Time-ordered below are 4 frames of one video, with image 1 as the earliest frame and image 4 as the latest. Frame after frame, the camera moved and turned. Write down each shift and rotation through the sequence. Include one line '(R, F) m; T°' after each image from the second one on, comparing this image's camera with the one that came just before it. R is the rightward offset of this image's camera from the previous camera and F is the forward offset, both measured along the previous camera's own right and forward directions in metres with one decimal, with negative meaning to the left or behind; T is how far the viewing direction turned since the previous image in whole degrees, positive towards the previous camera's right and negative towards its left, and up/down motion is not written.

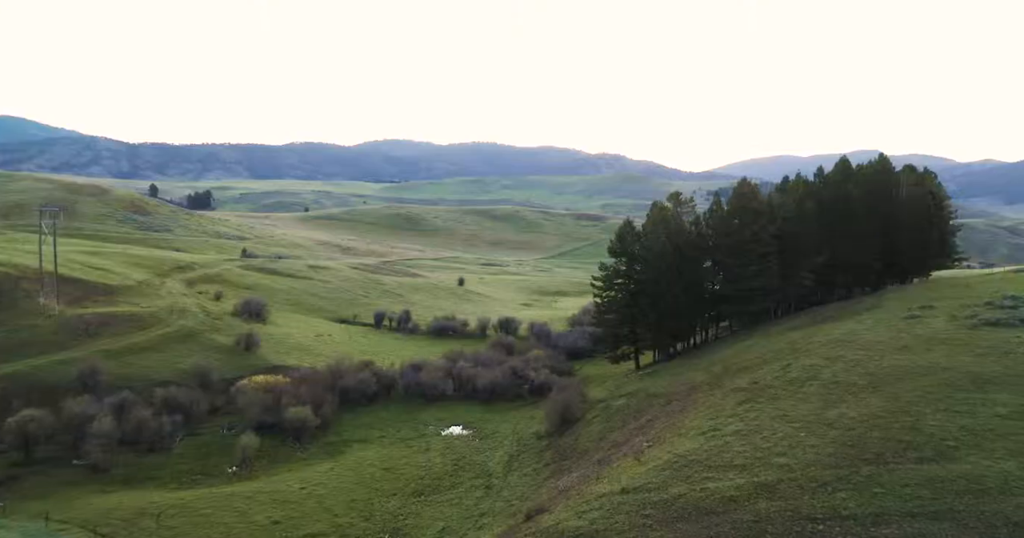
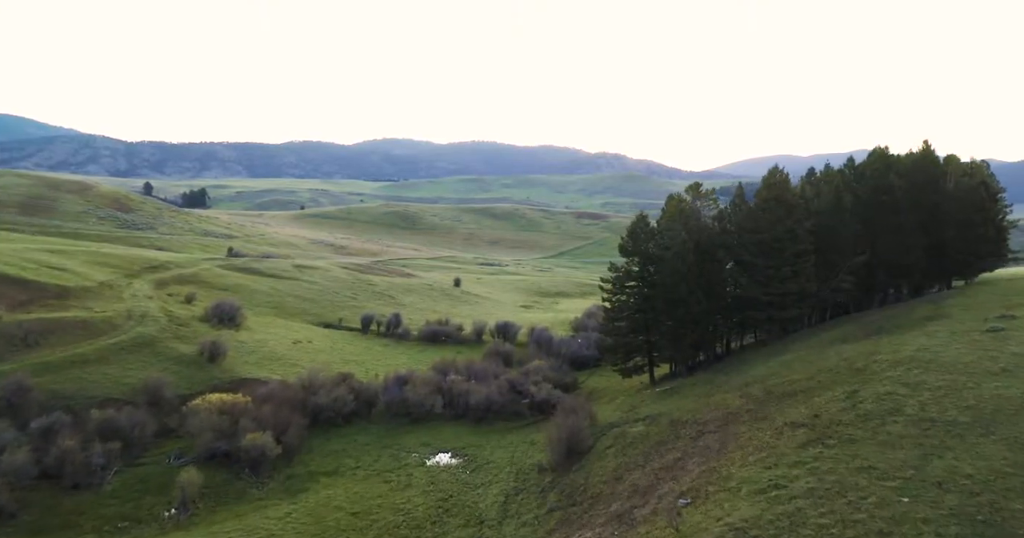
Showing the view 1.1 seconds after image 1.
(+0.1, +8.1) m; 0°
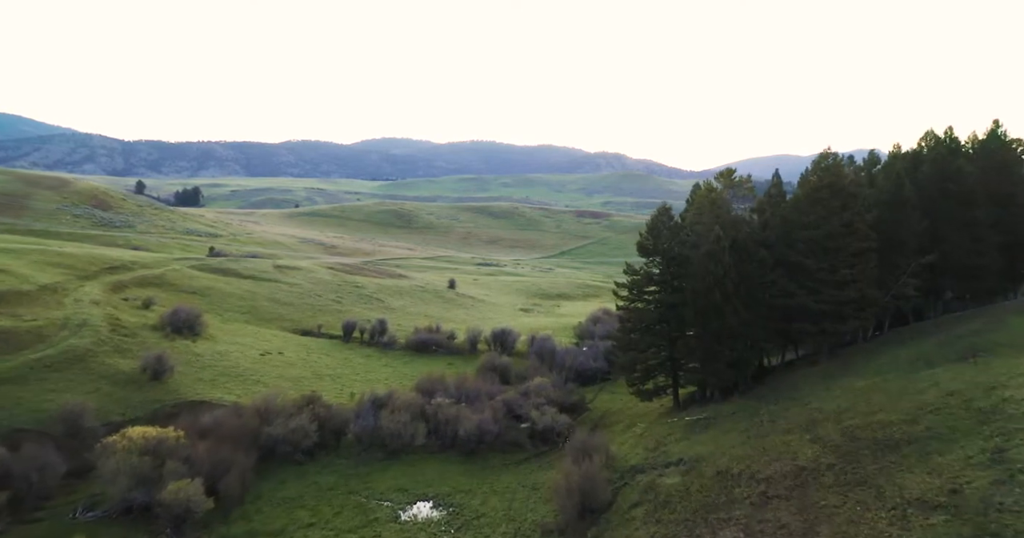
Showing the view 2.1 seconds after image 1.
(+0.1, +9.7) m; 0°
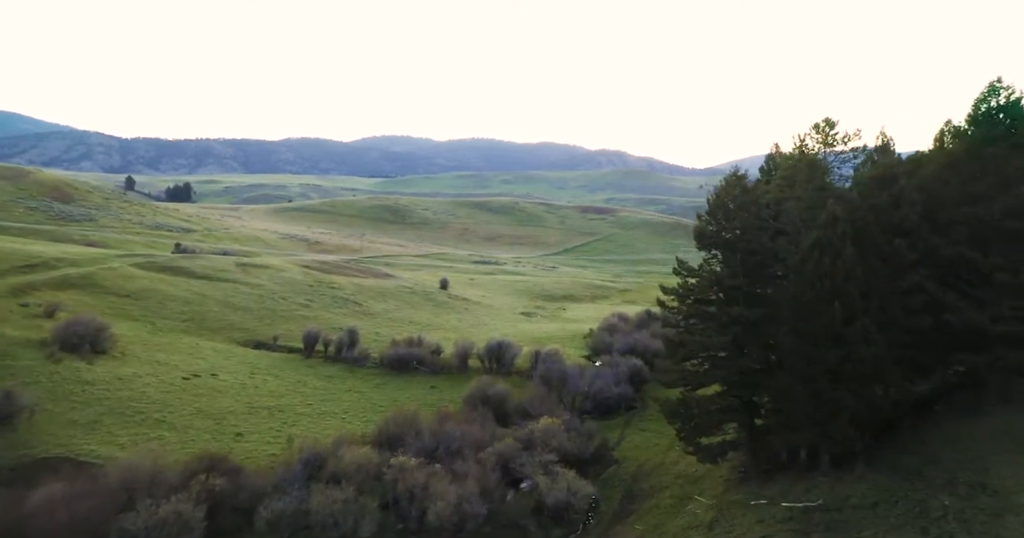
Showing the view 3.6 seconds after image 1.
(+0.2, +16.3) m; 0°
